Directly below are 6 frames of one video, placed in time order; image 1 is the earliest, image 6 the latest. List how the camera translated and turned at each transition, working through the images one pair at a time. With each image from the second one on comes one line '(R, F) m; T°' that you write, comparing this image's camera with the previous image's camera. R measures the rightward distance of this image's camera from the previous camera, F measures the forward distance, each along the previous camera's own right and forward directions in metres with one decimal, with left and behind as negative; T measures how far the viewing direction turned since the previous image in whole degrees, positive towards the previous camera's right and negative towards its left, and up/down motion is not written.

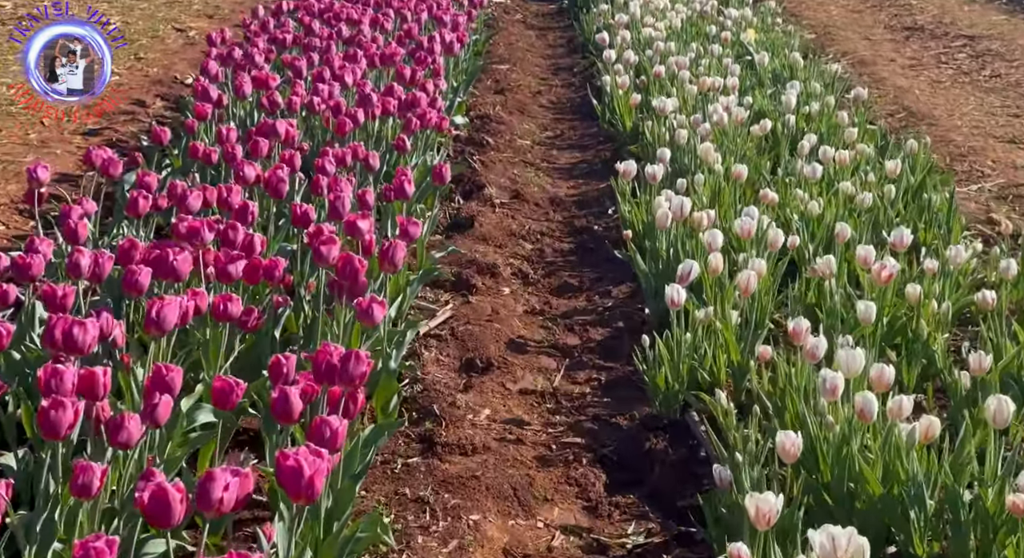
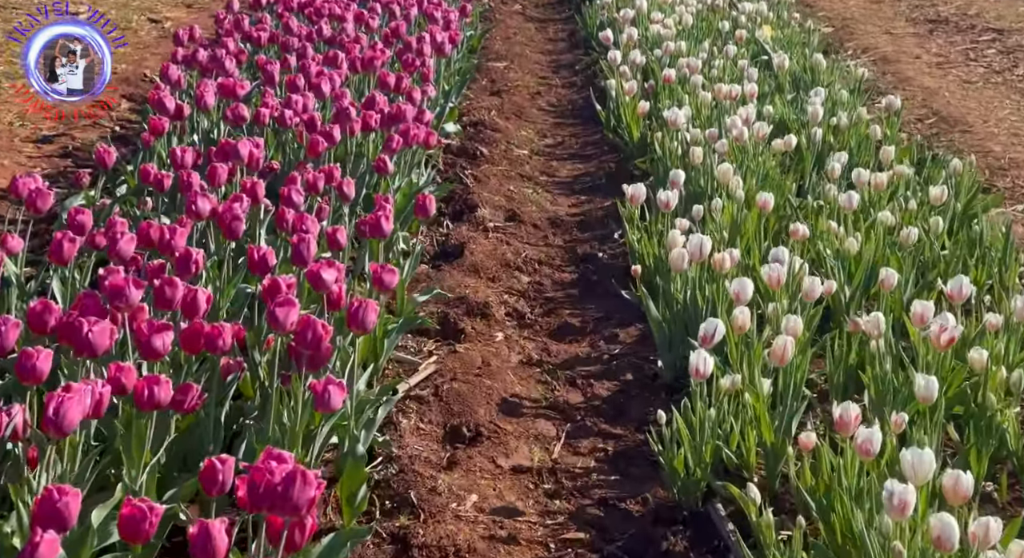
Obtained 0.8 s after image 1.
(0.0, +0.8) m; 0°
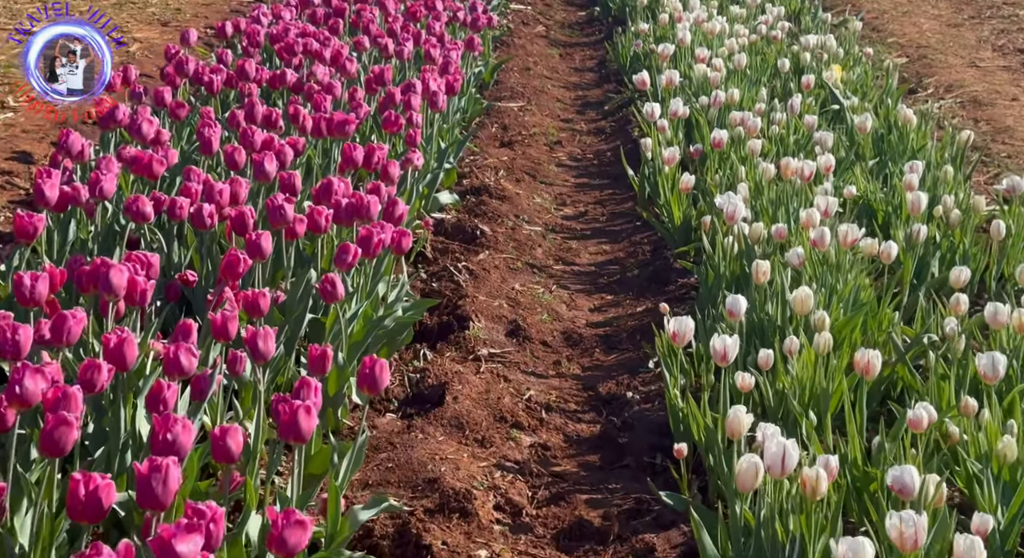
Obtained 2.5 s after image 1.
(+0.1, +1.9) m; -1°
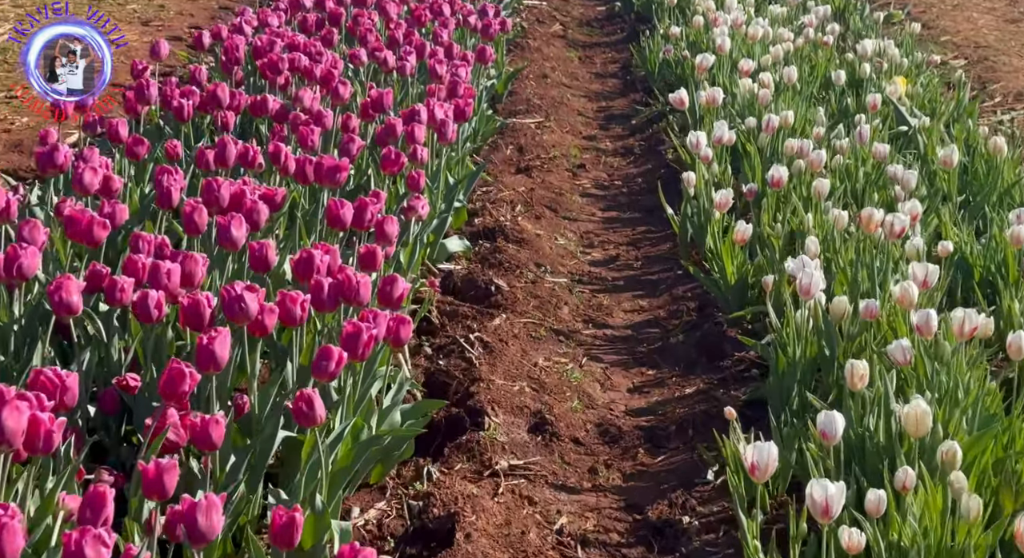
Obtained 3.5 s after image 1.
(0.0, +1.1) m; 0°
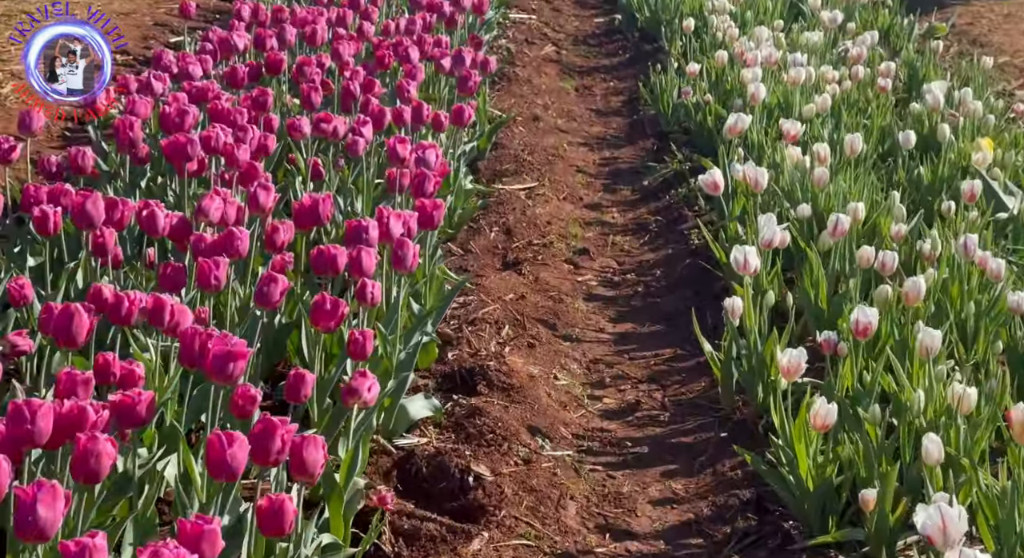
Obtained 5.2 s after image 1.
(0.0, +1.7) m; 0°
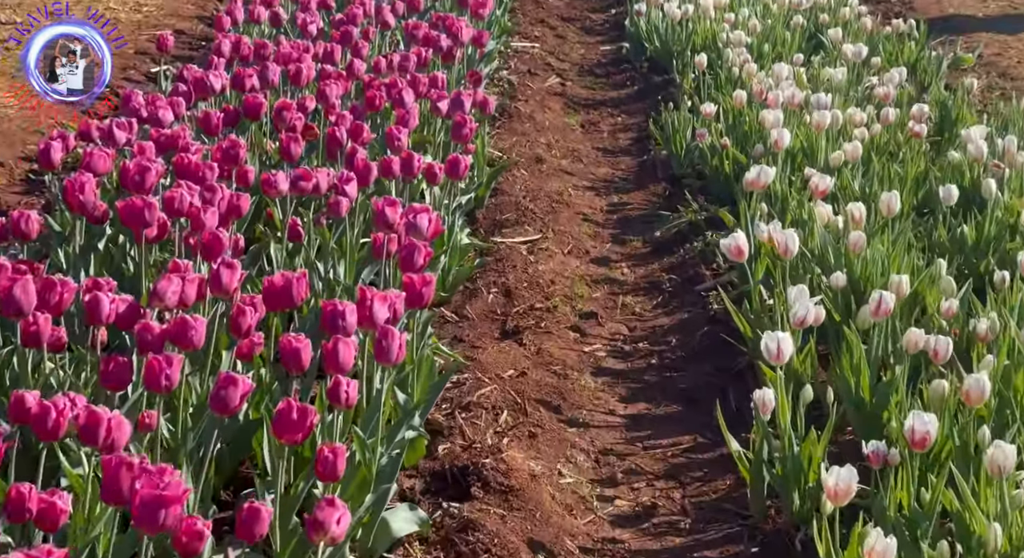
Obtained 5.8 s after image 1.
(0.0, +0.6) m; 0°
